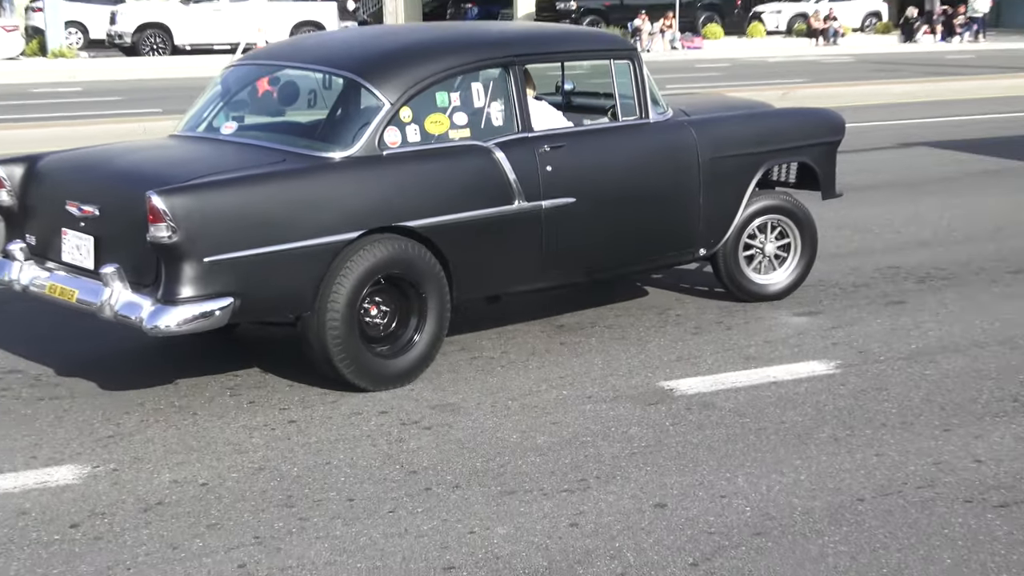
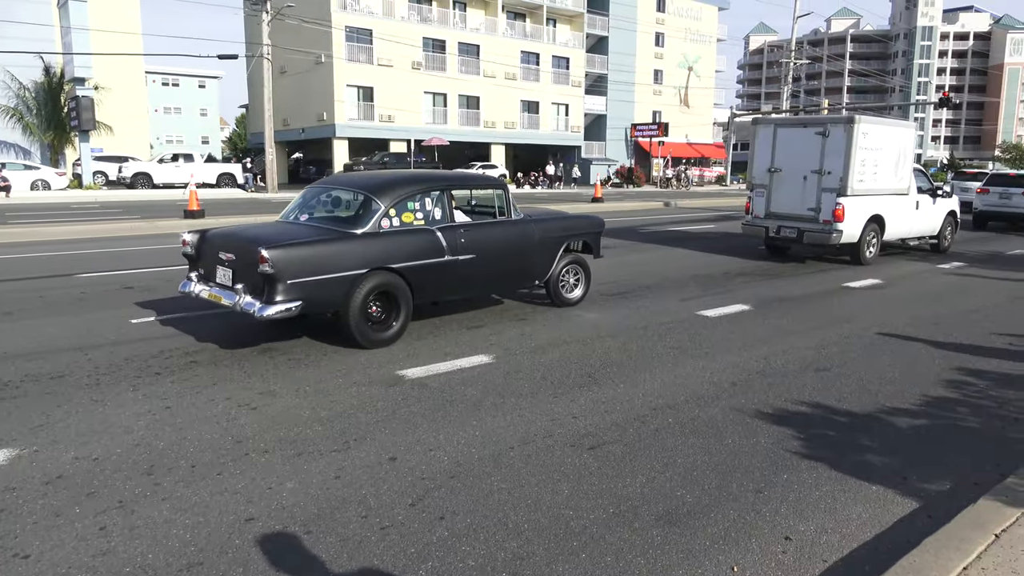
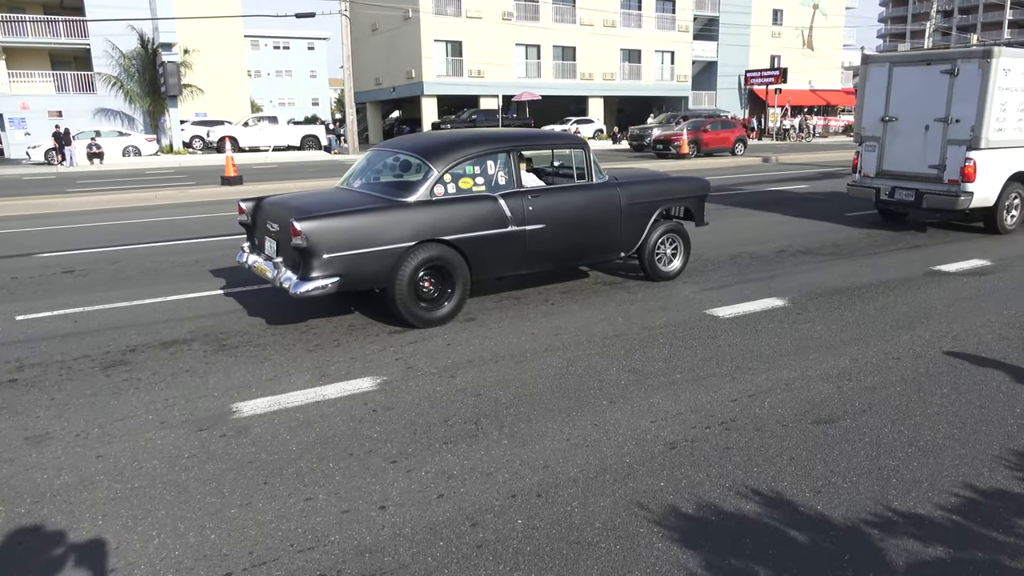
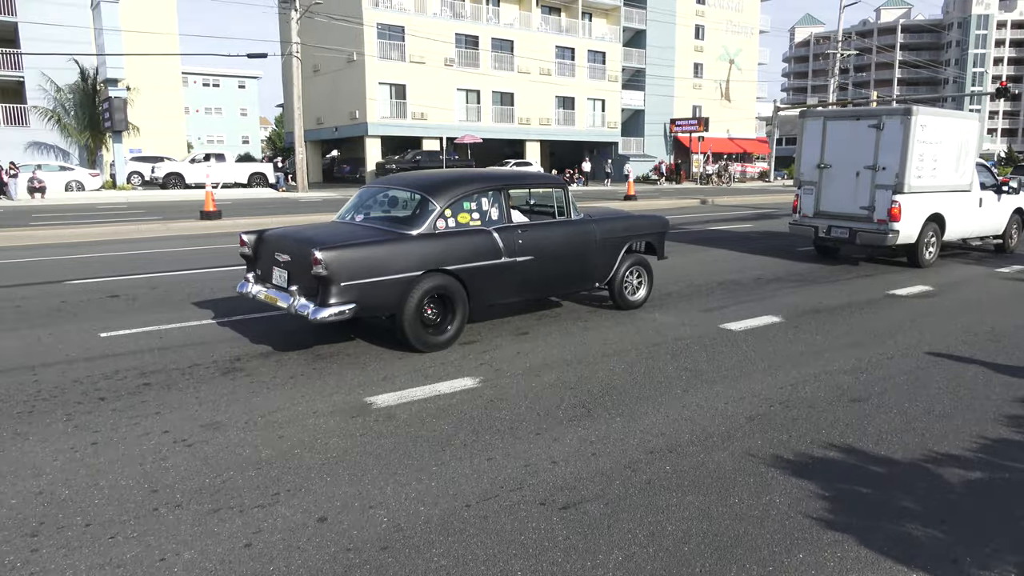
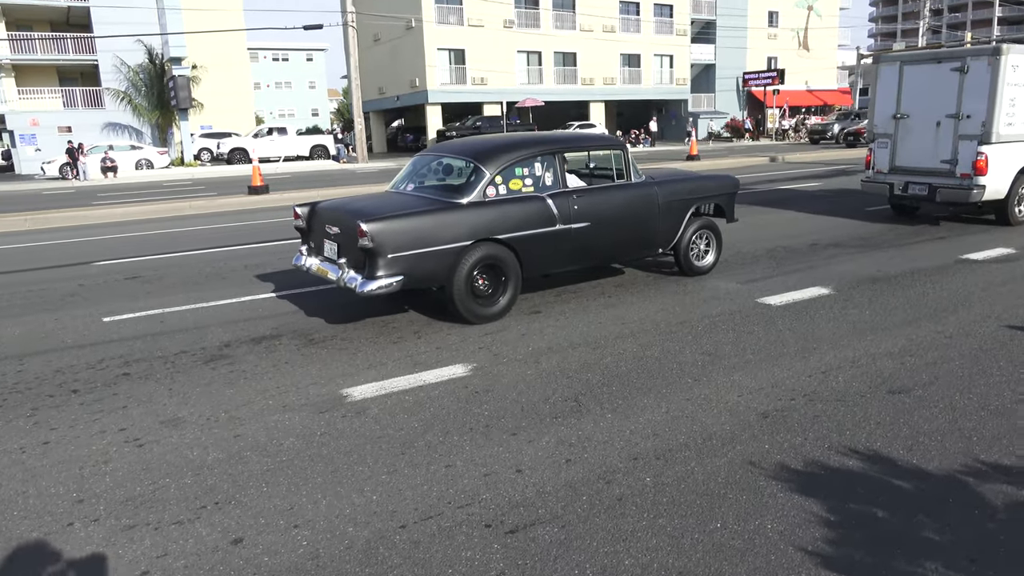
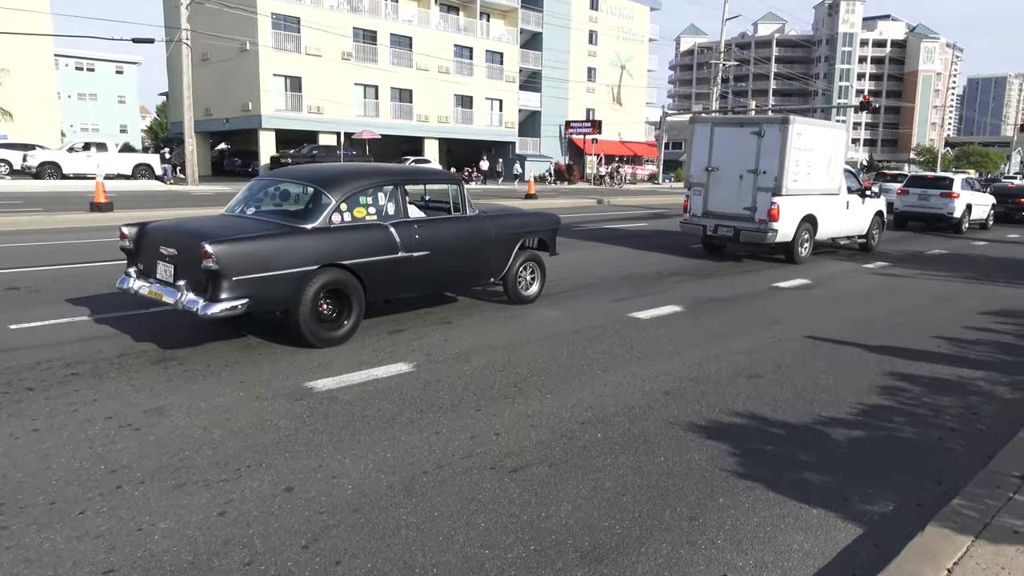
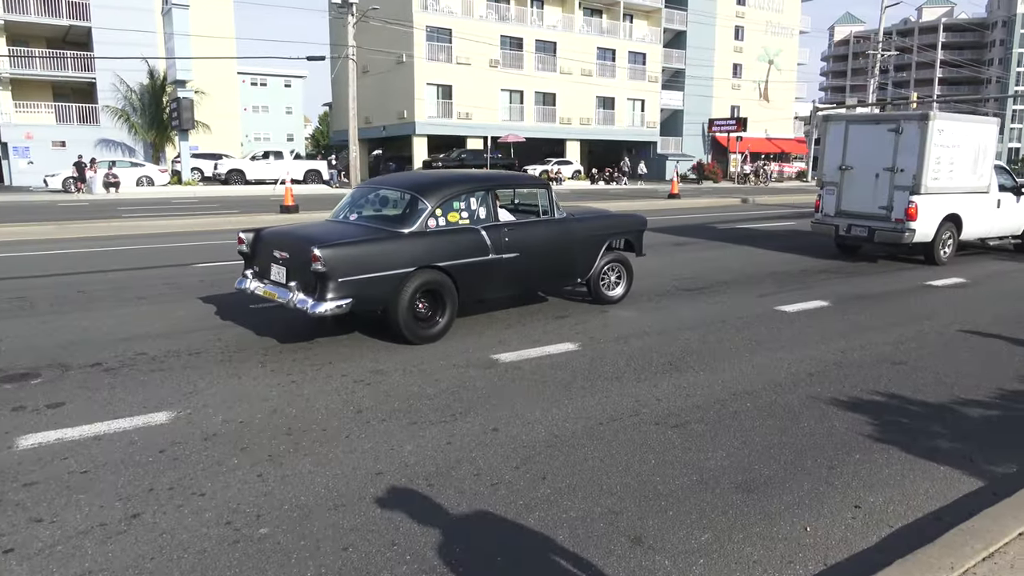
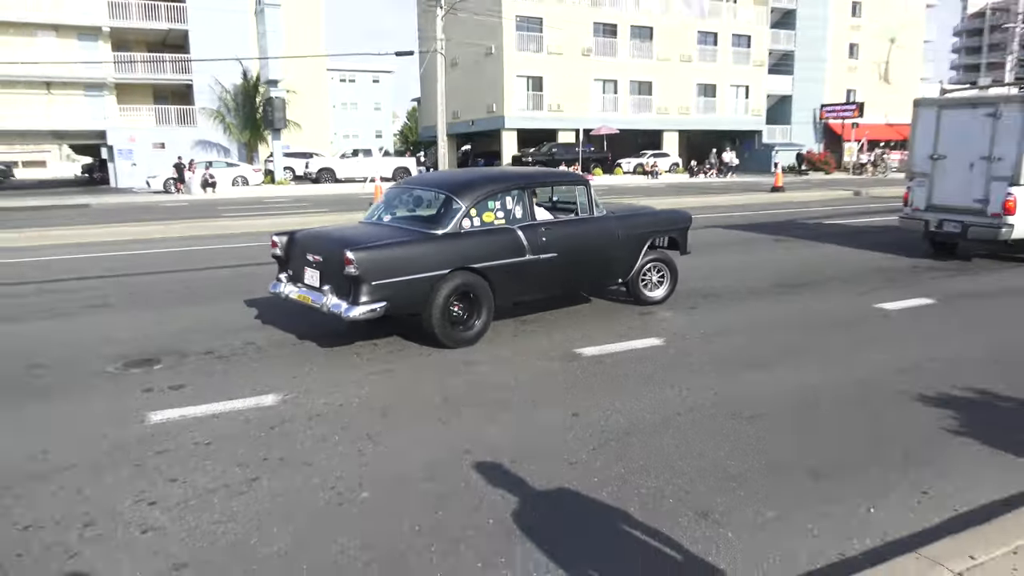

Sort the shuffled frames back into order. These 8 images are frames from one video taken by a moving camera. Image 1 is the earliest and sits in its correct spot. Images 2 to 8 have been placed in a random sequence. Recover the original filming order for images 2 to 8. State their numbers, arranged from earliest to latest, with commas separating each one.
8, 7, 2, 6, 4, 5, 3
